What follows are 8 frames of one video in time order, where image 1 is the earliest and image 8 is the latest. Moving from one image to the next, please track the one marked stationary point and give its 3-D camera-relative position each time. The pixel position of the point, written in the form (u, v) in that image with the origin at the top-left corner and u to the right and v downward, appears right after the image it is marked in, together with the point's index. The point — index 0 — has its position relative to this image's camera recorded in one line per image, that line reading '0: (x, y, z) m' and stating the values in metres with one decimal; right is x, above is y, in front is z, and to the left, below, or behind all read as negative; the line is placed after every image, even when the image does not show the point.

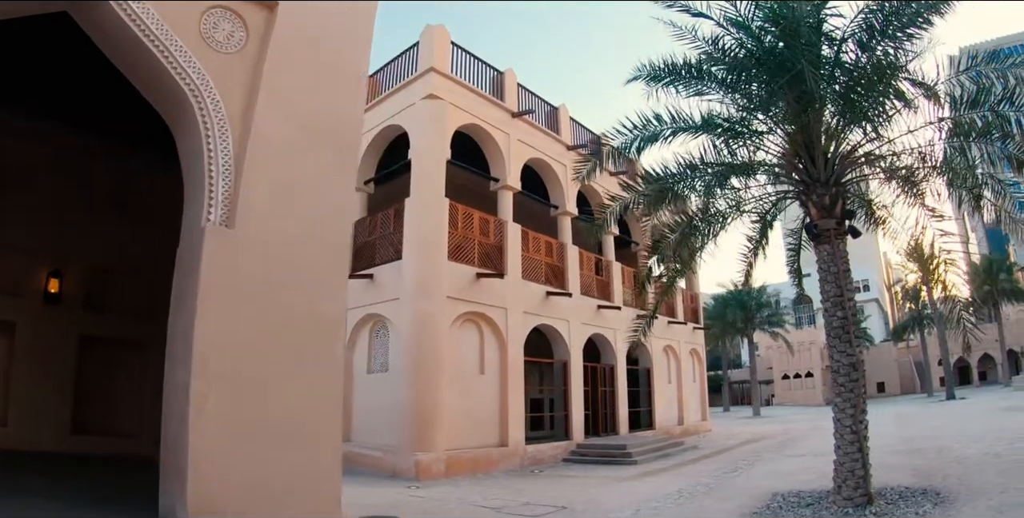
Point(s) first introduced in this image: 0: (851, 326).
0: (+4.2, -0.8, +7.8) m
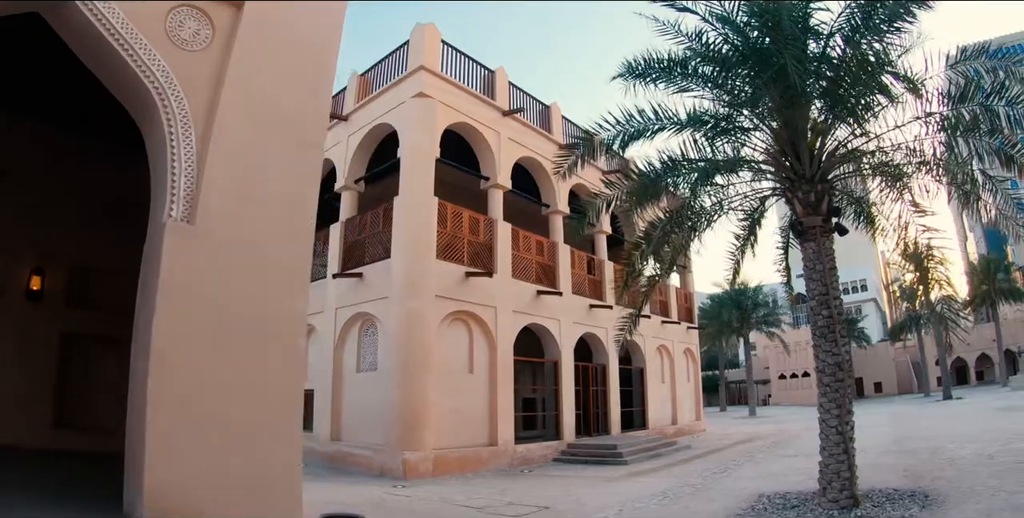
0: (+4.0, -0.8, +7.7) m
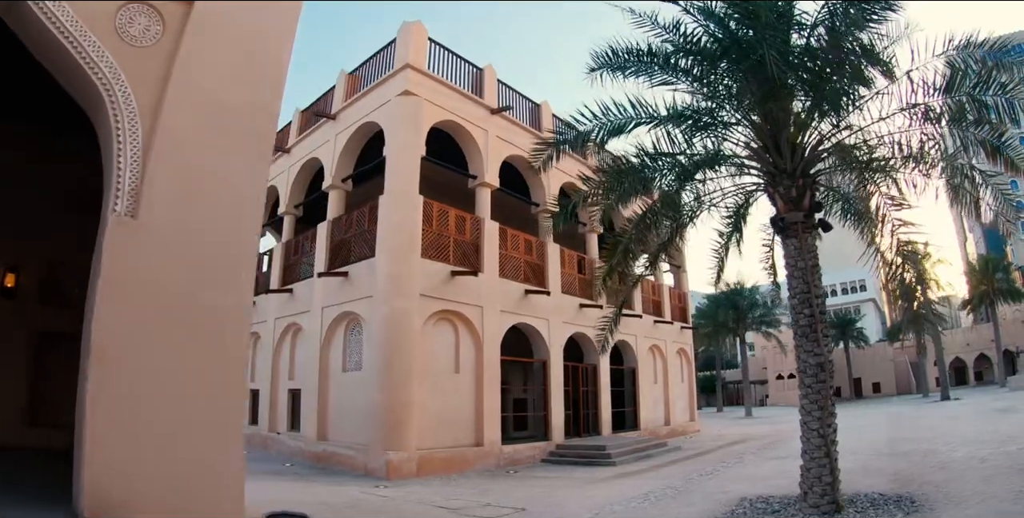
0: (+3.7, -0.8, +7.5) m
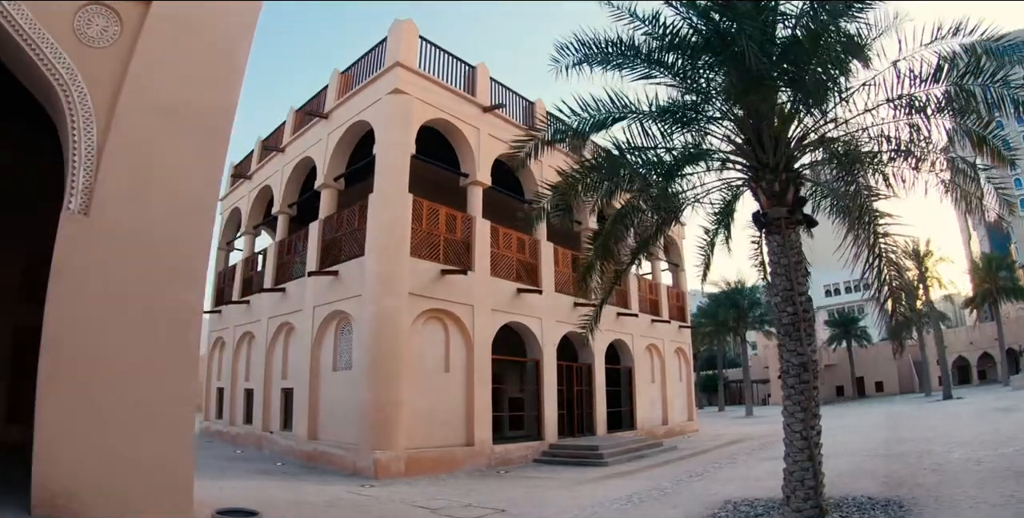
0: (+3.4, -0.7, +7.4) m
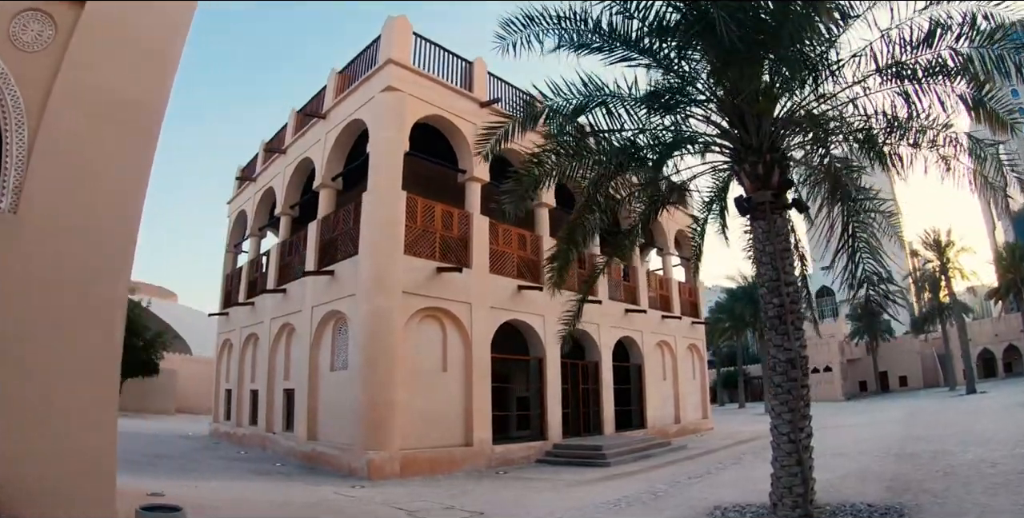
0: (+3.0, -0.6, +7.0) m
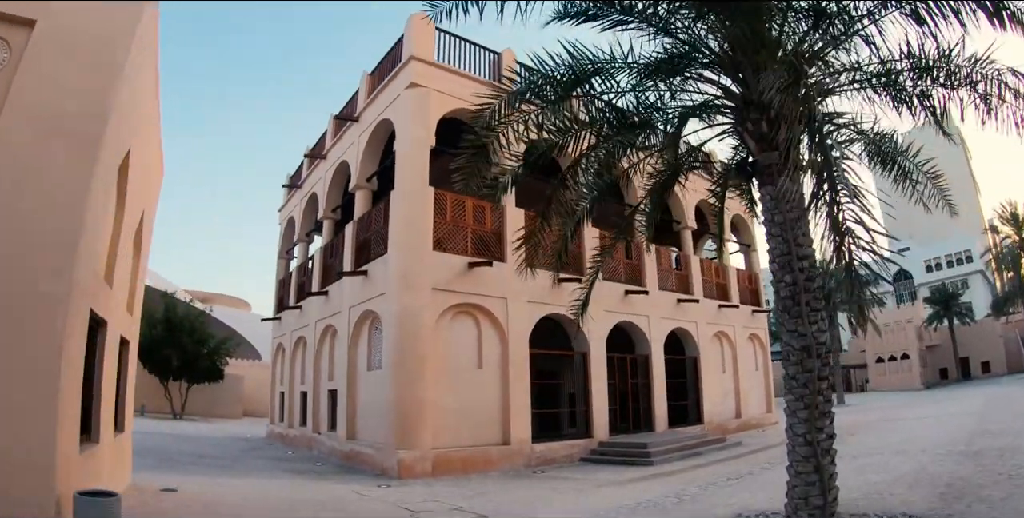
0: (+2.9, -0.3, +6.2) m
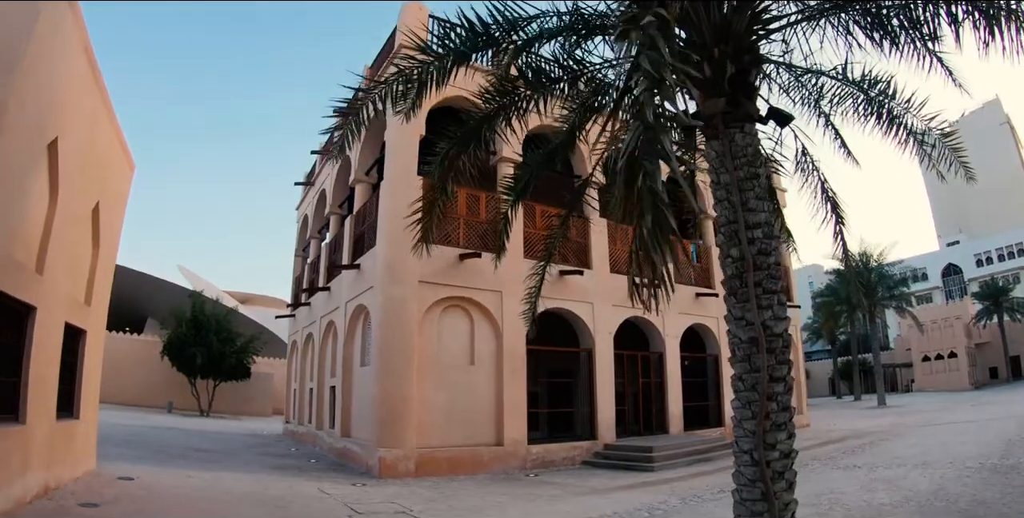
0: (+2.1, -0.2, +5.4) m
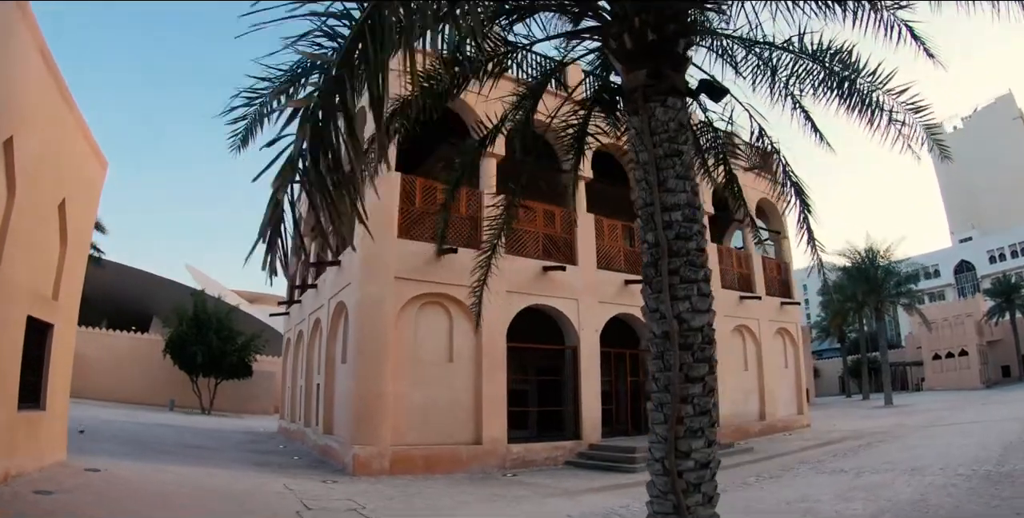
0: (+1.4, -0.1, +5.1) m
